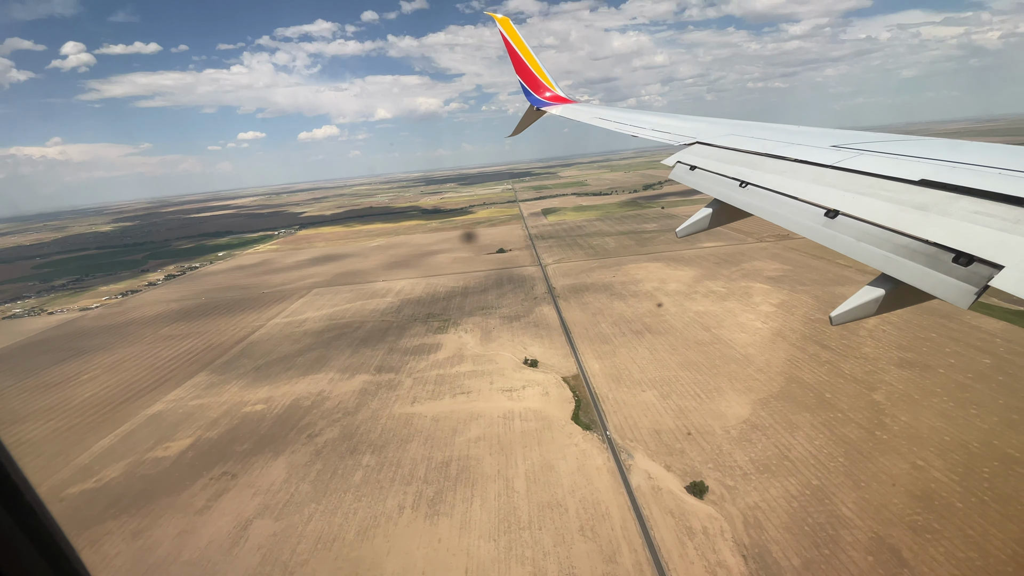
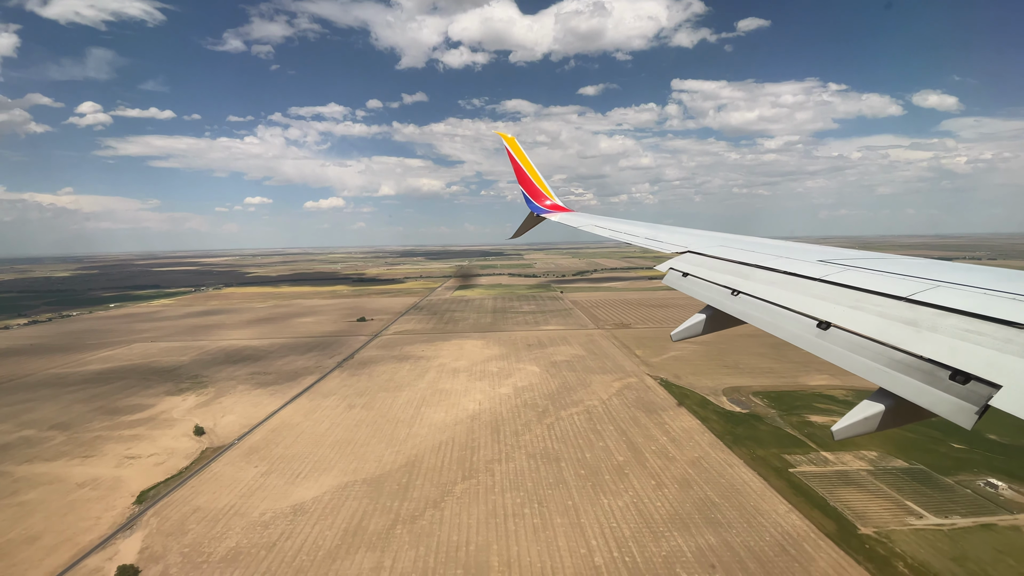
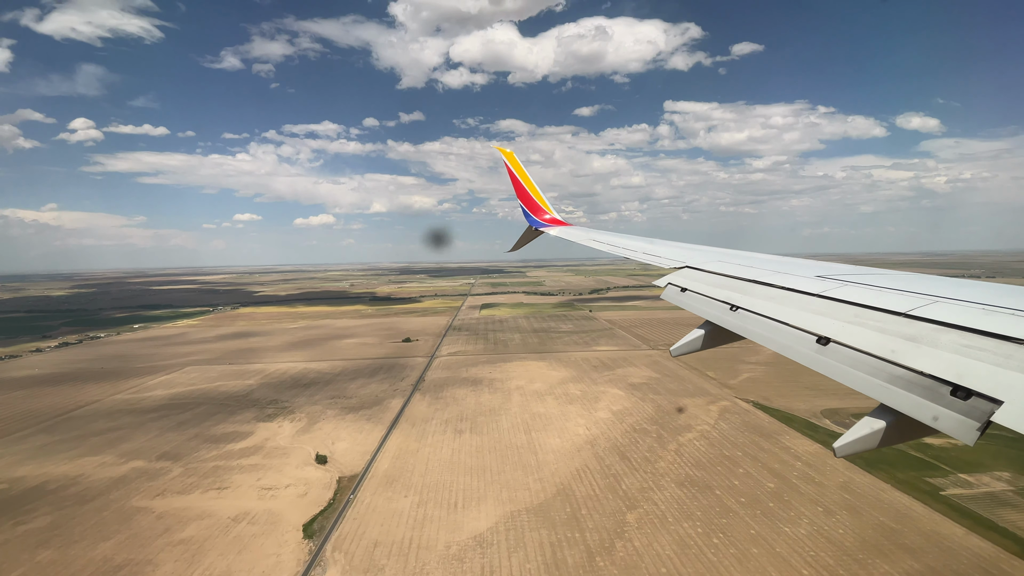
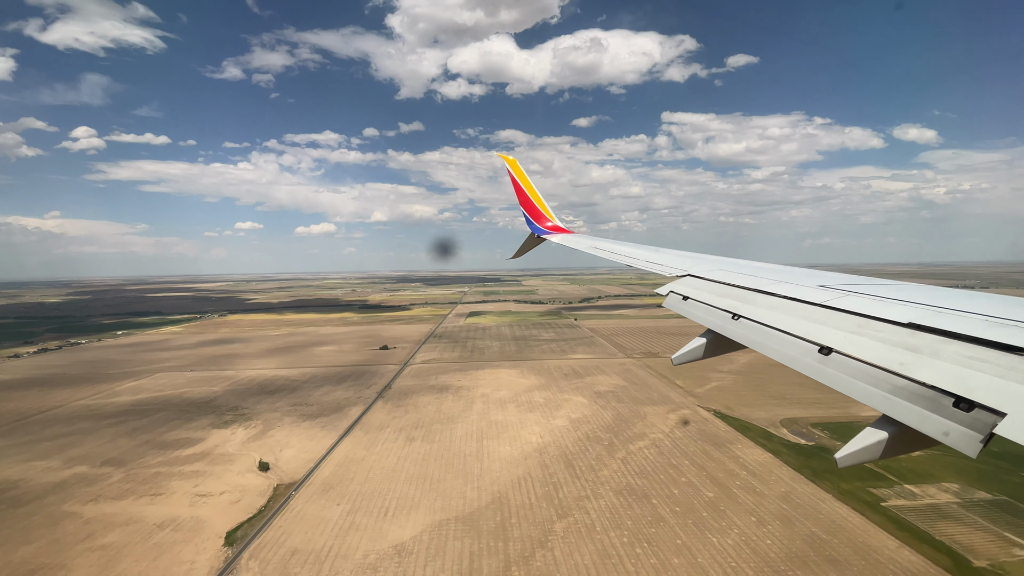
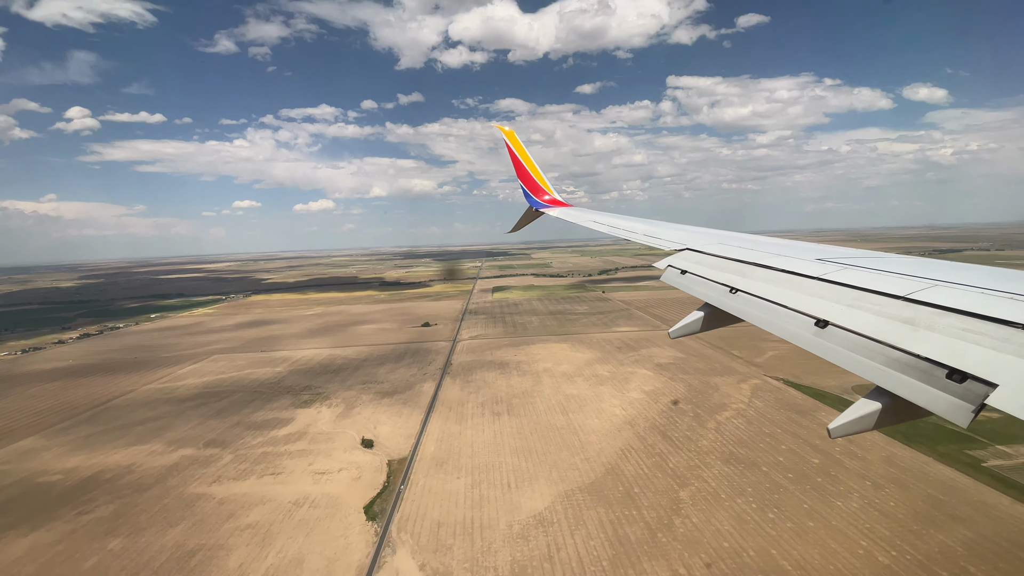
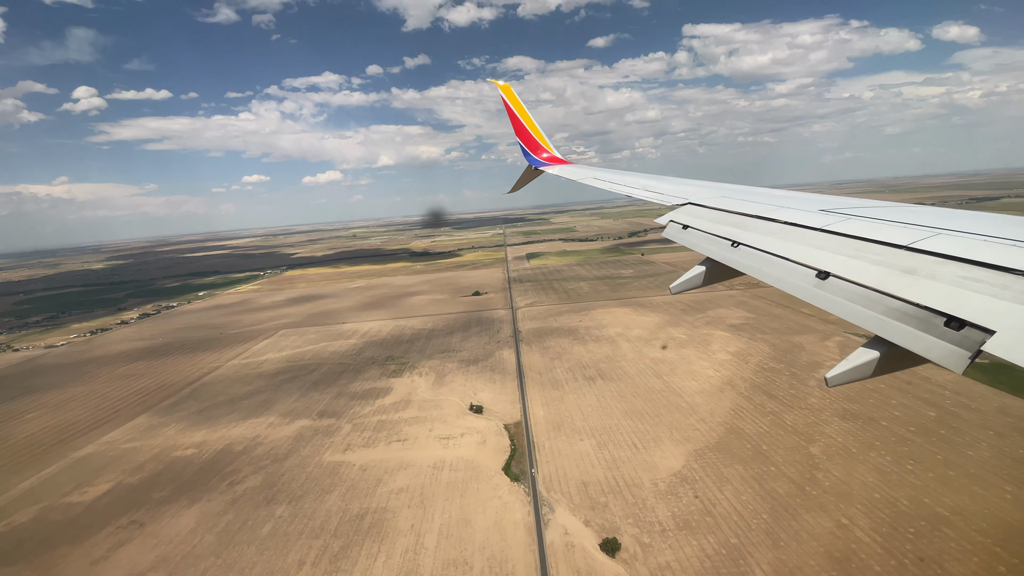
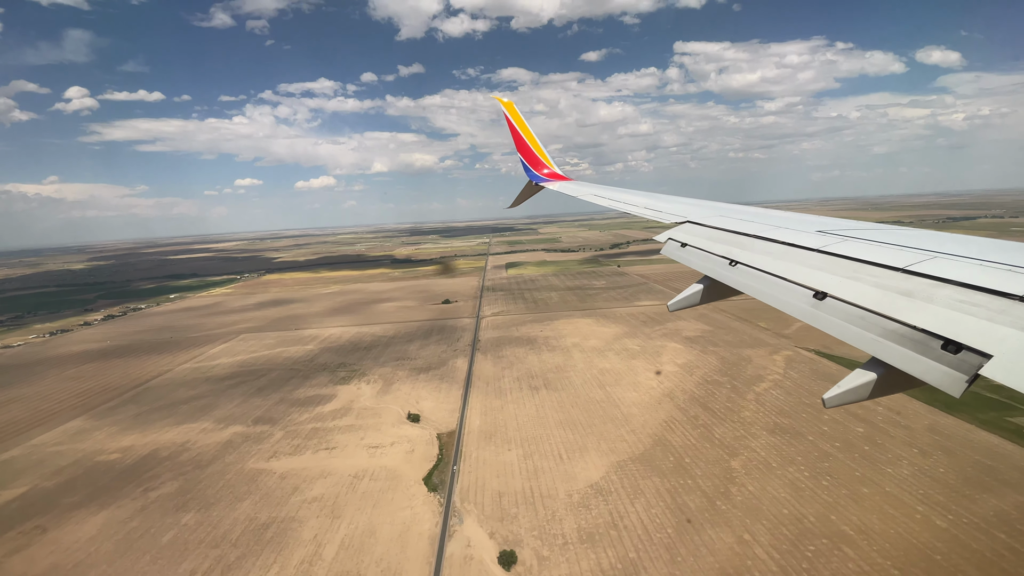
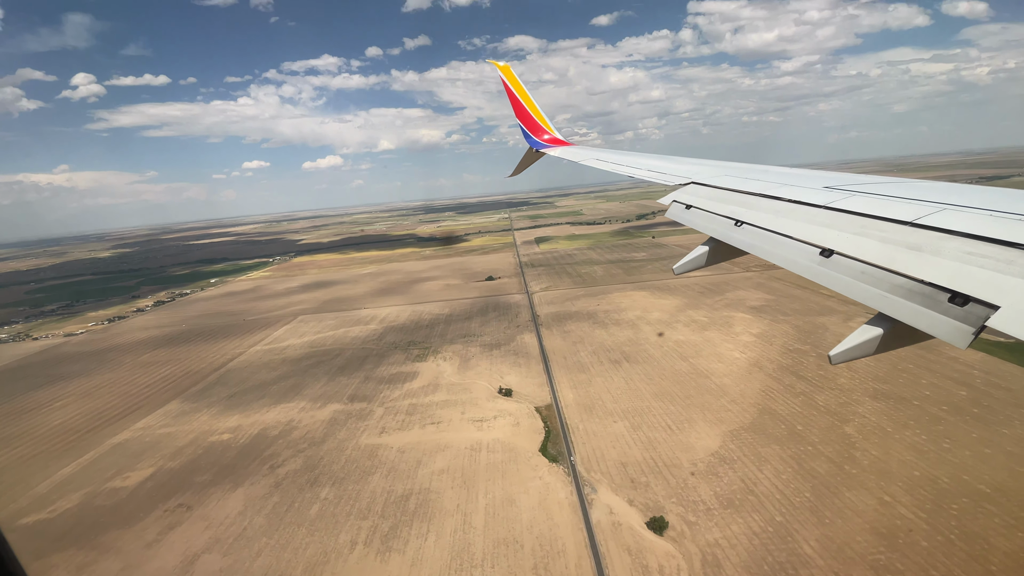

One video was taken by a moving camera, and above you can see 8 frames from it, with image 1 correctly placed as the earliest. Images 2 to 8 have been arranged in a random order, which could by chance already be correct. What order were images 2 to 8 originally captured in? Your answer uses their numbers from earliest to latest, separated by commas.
8, 6, 7, 5, 3, 4, 2
